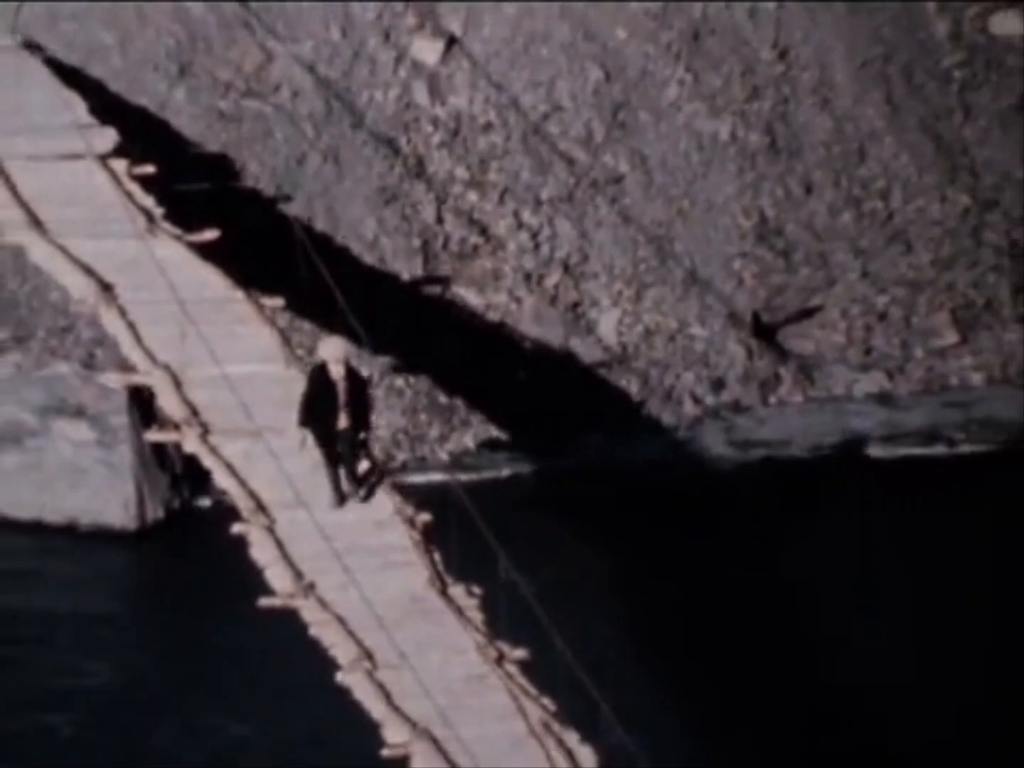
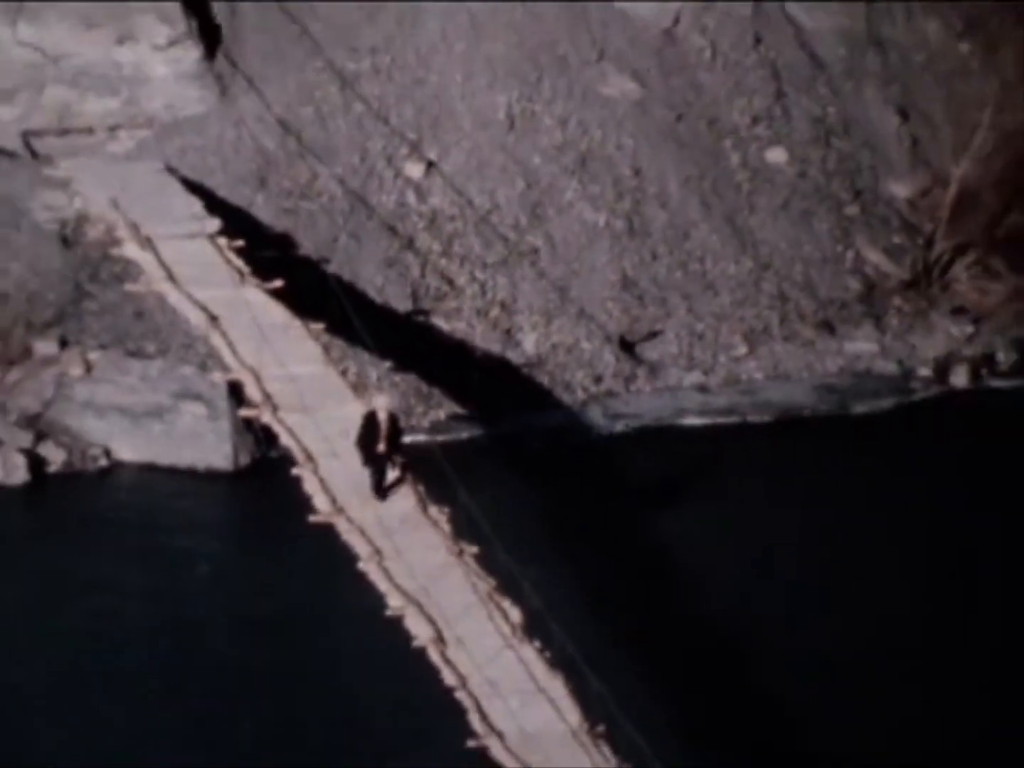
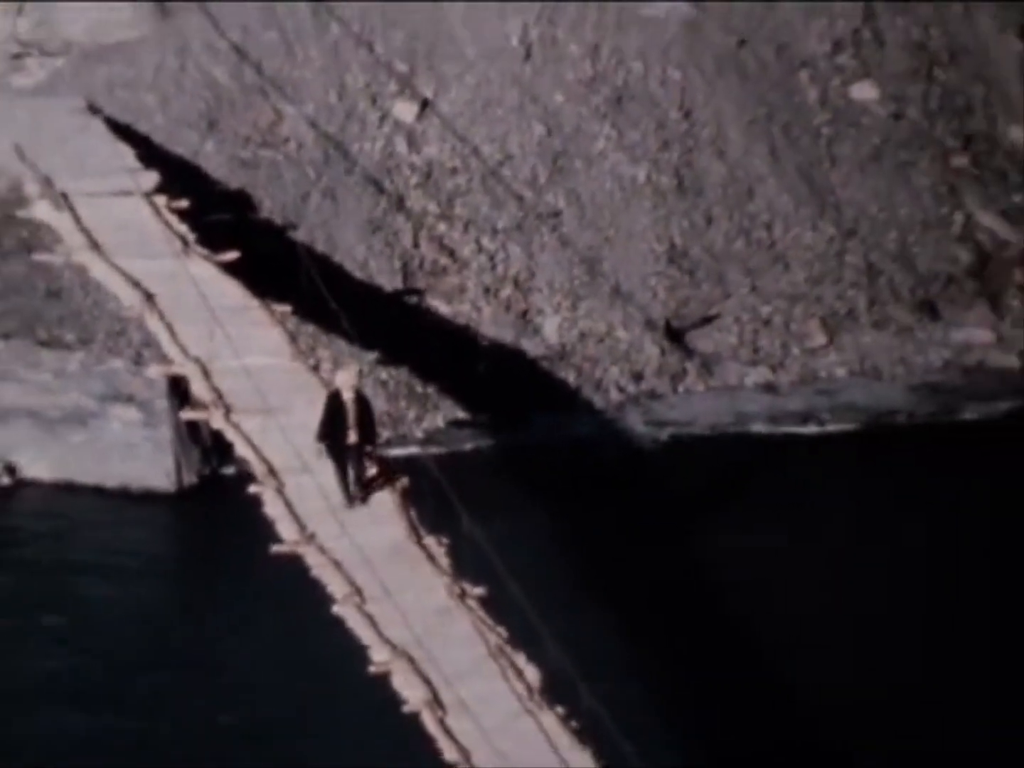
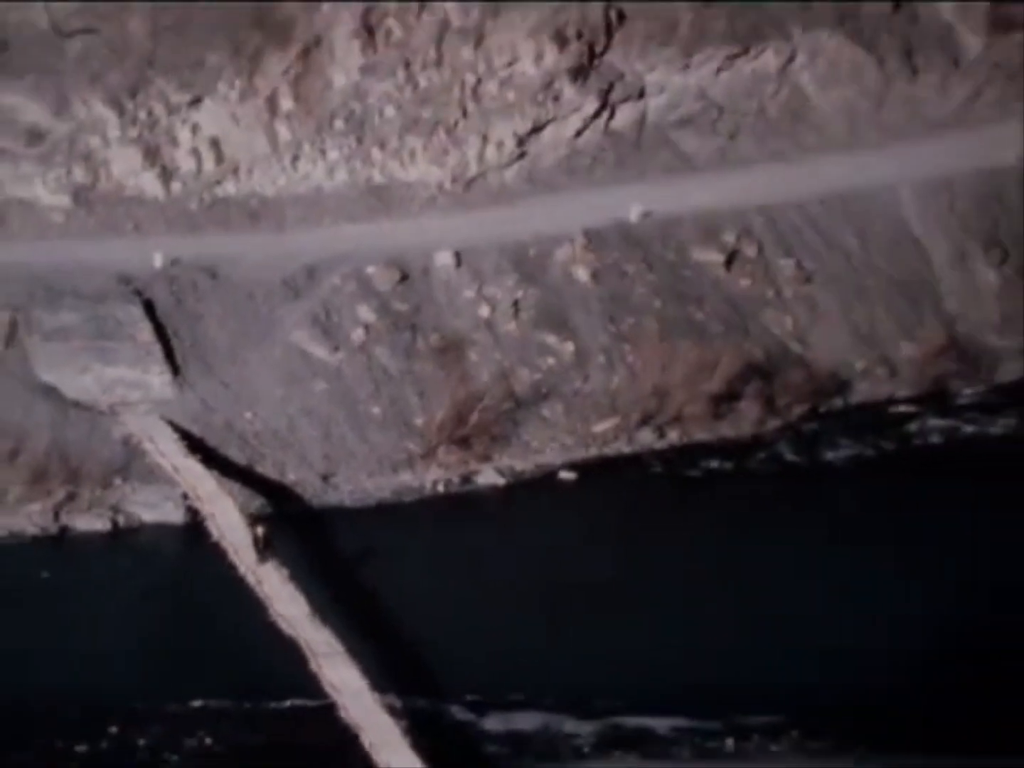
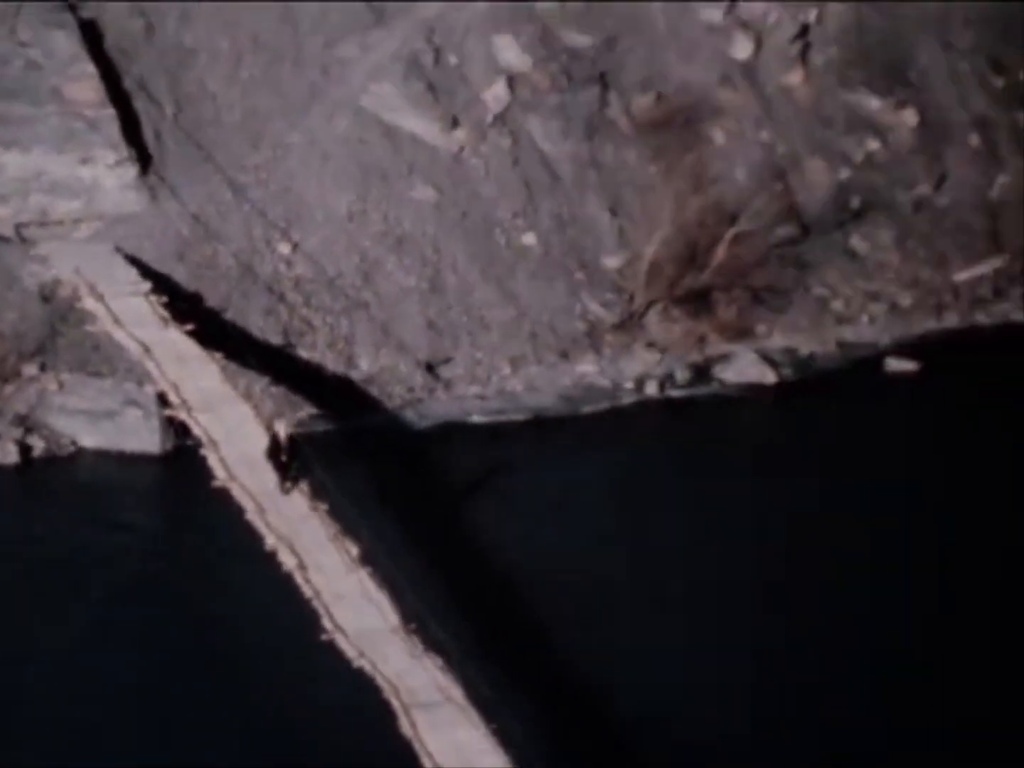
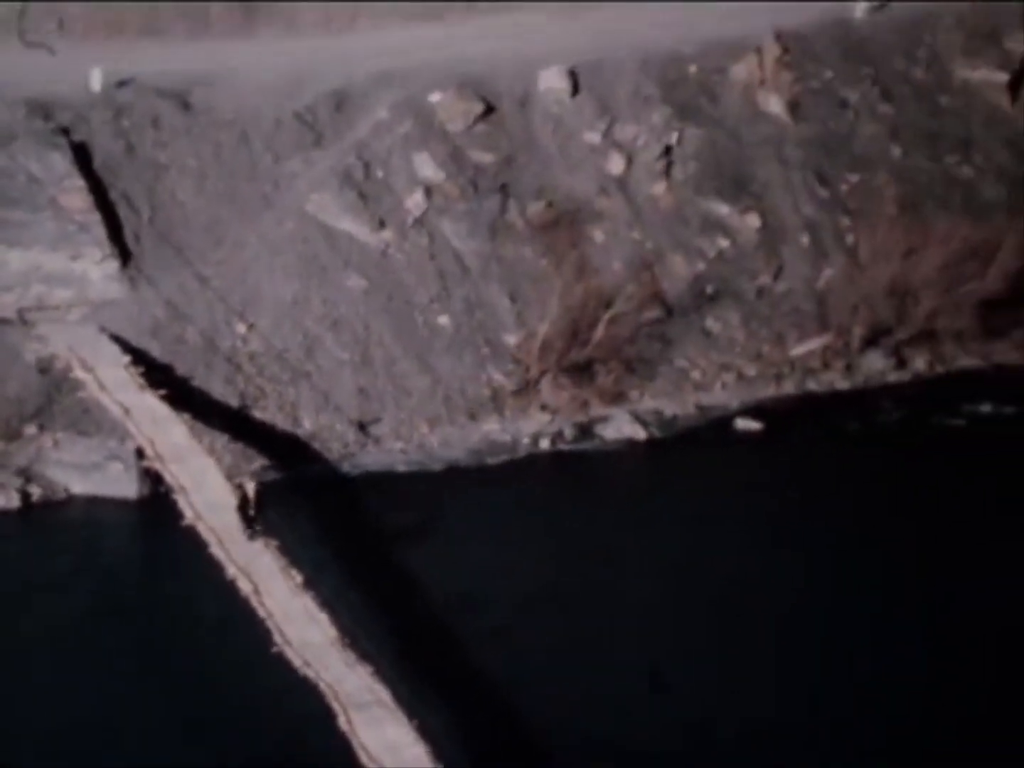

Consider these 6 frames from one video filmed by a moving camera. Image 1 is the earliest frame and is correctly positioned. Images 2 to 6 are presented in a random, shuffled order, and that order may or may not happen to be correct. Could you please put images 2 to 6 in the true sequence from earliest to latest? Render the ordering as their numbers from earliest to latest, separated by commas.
3, 2, 5, 6, 4
